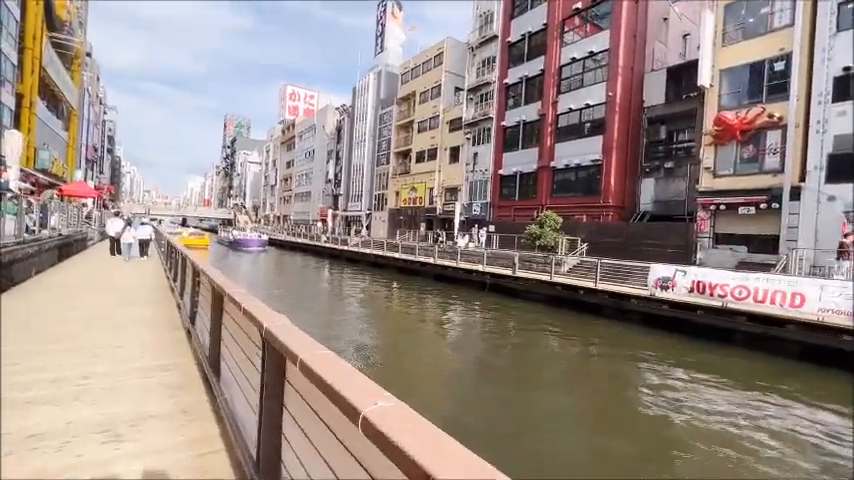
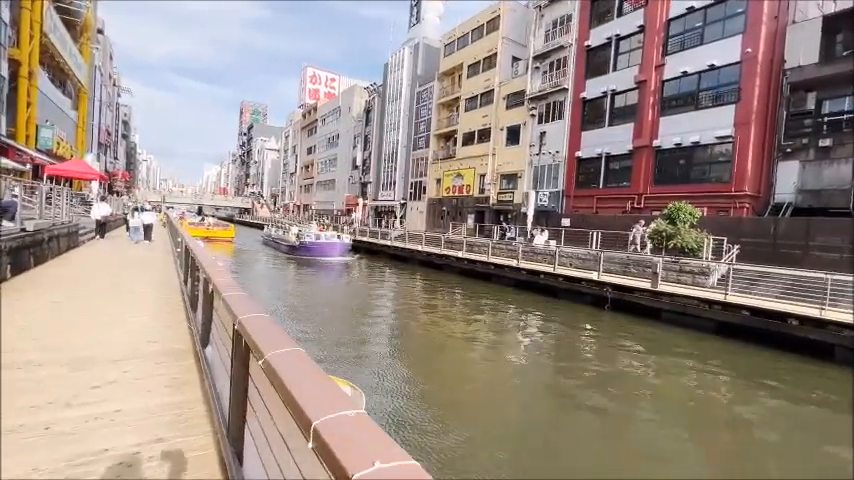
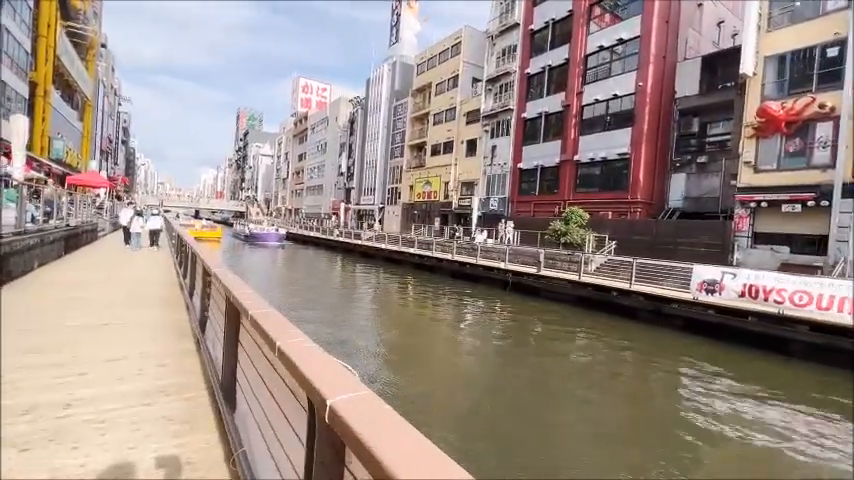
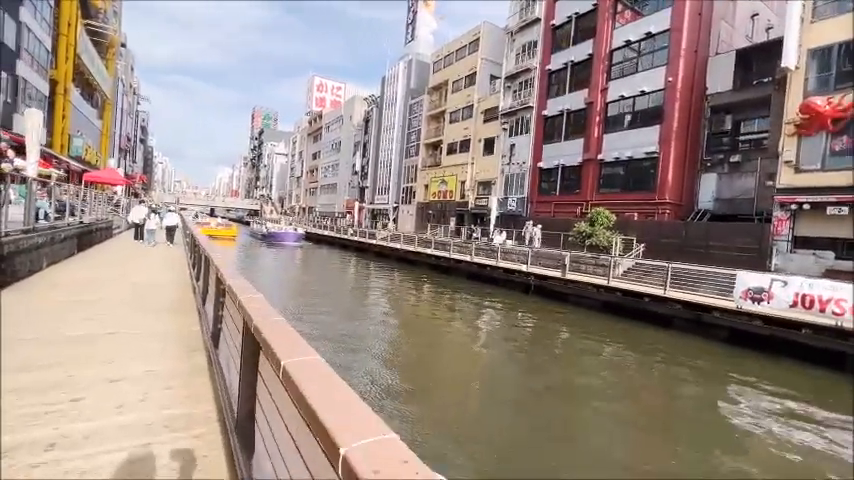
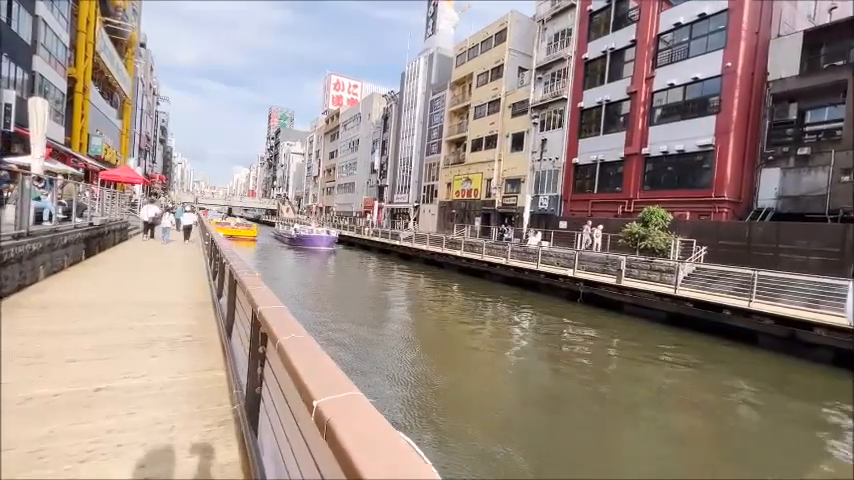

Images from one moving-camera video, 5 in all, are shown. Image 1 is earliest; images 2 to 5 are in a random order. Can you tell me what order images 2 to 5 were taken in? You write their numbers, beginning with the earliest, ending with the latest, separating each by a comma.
3, 4, 5, 2
